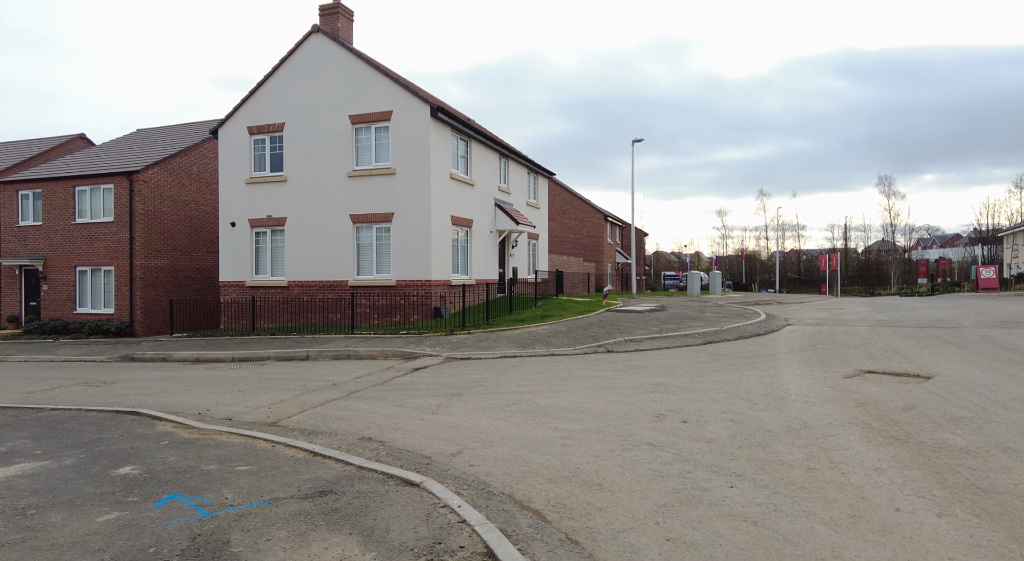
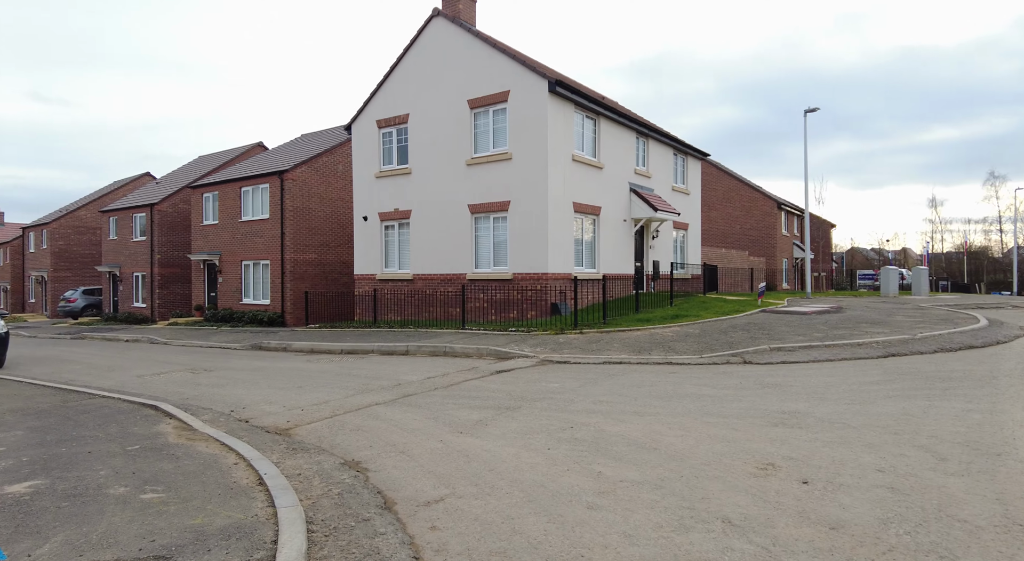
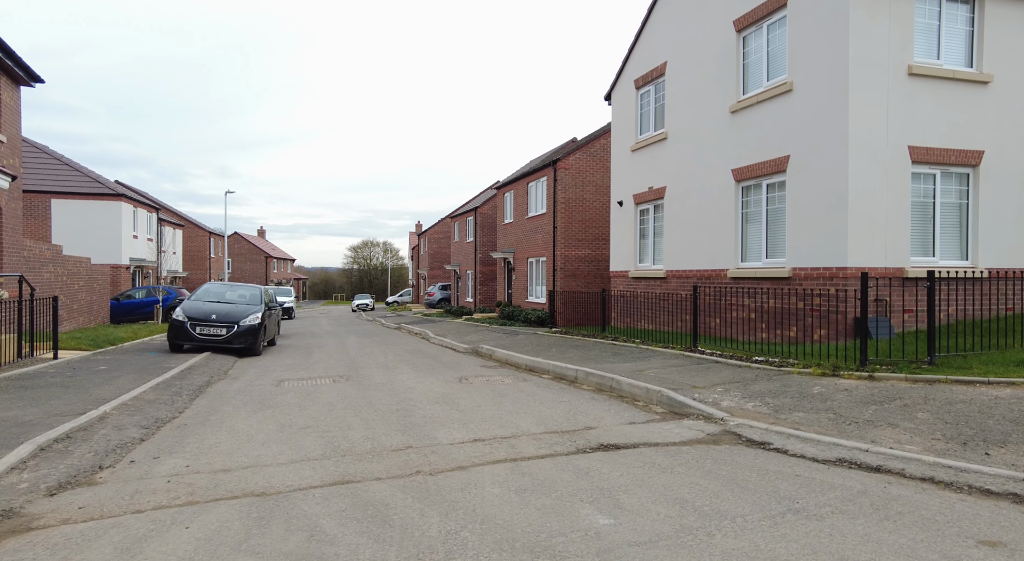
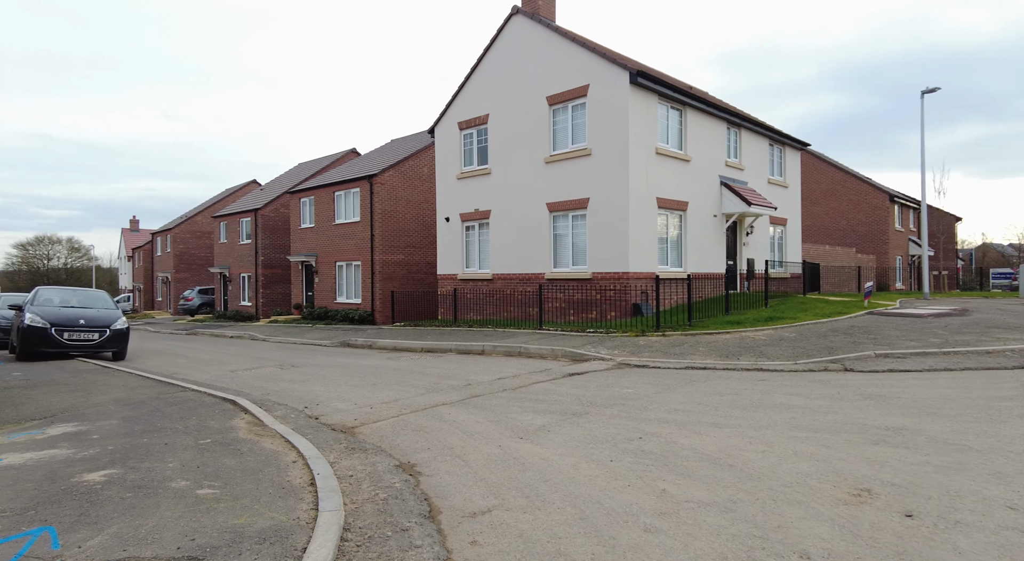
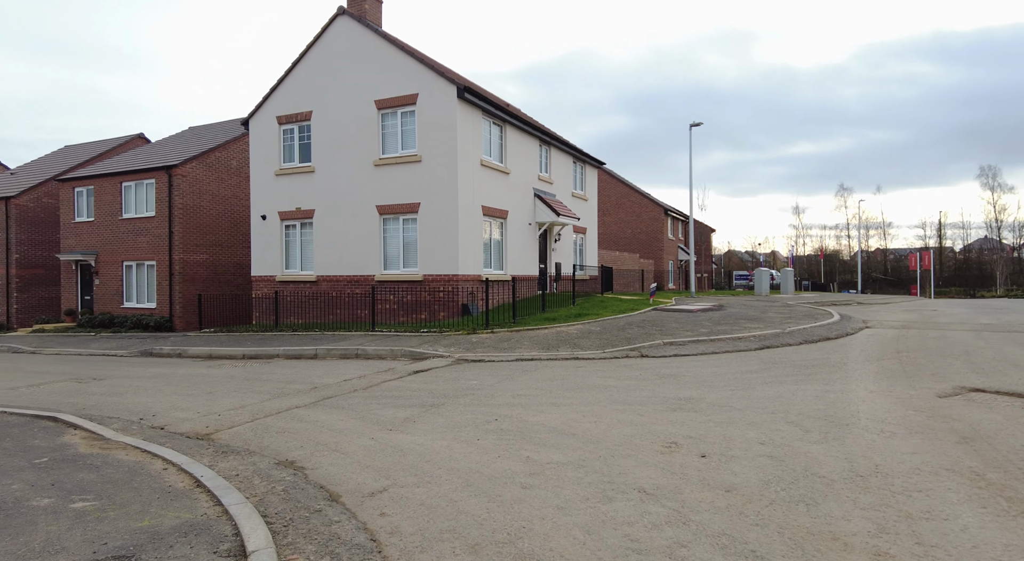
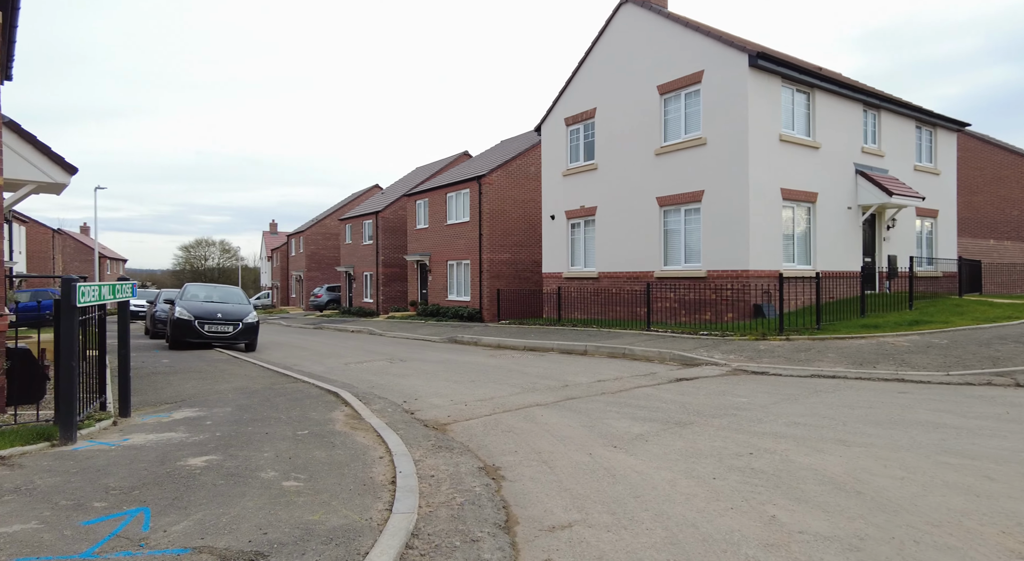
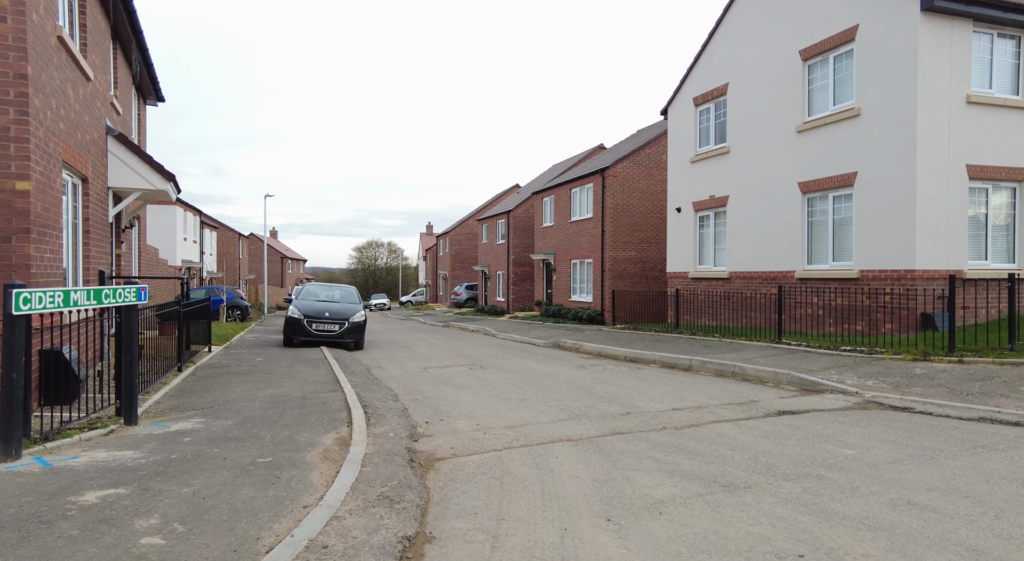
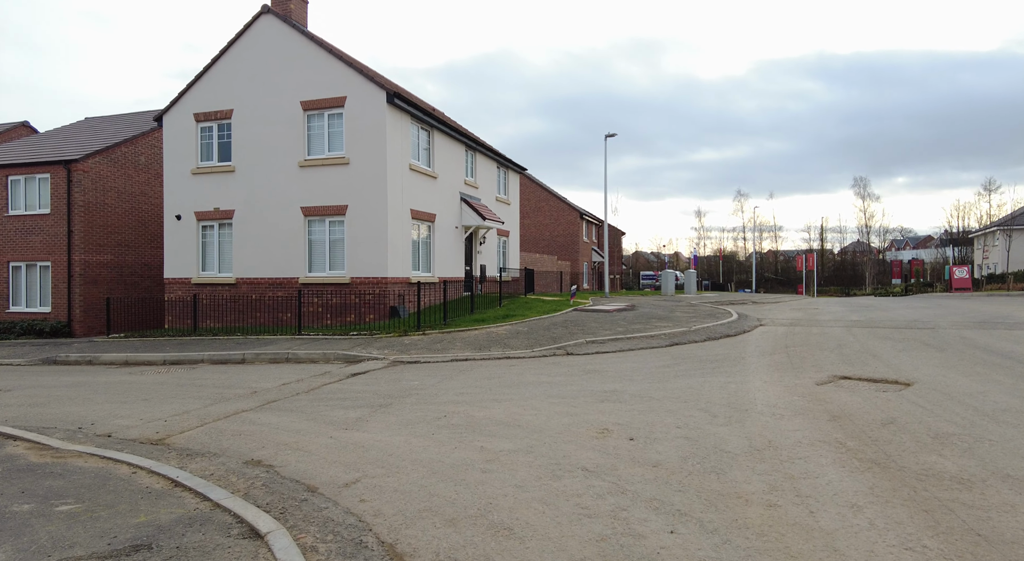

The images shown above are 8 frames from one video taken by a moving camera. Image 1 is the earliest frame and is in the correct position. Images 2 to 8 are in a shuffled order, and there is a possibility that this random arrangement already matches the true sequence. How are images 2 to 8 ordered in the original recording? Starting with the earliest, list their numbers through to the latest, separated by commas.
8, 5, 2, 4, 6, 7, 3
